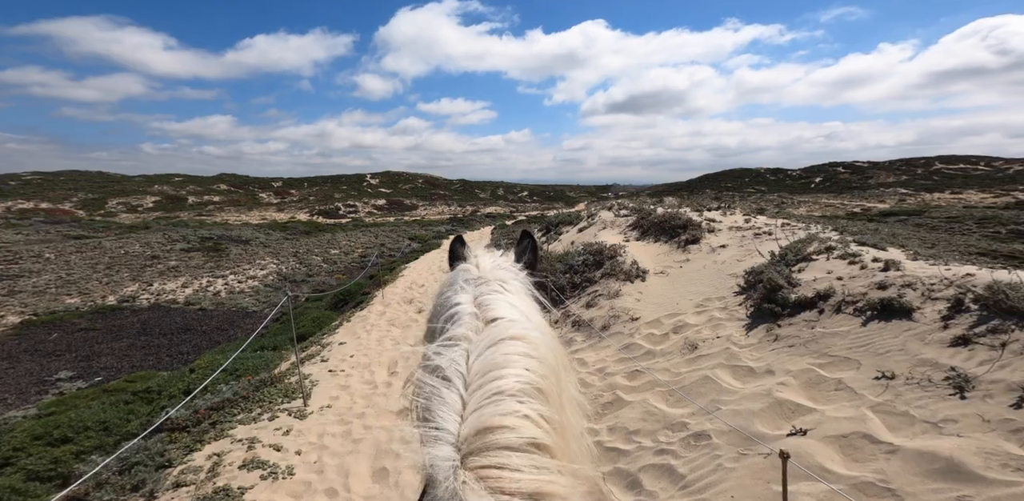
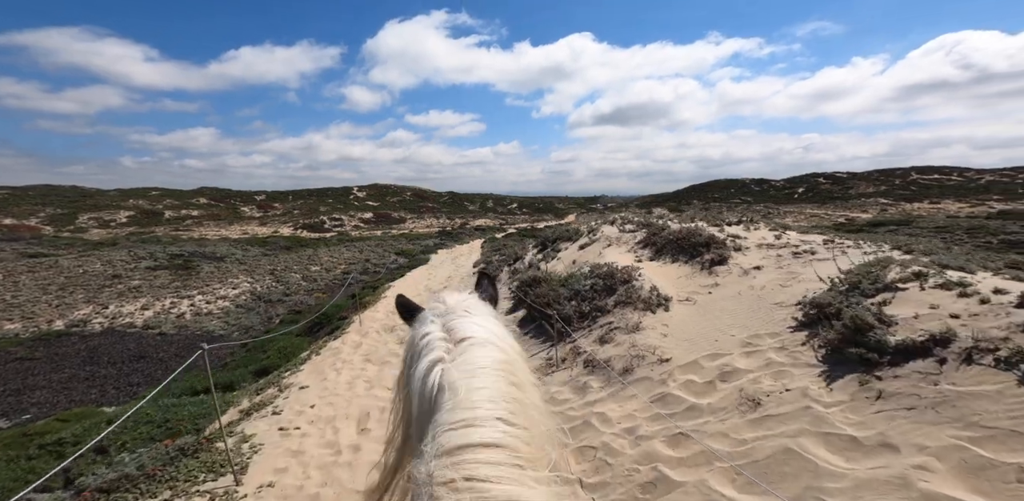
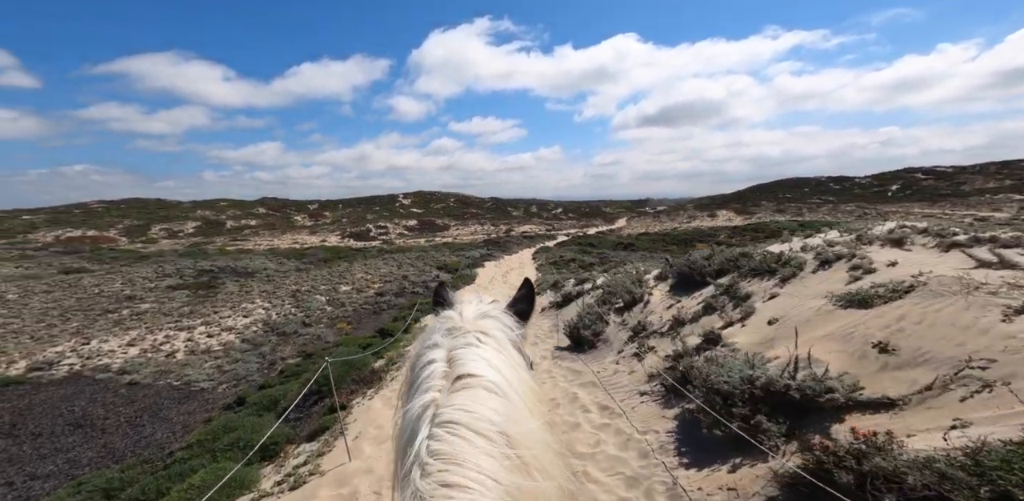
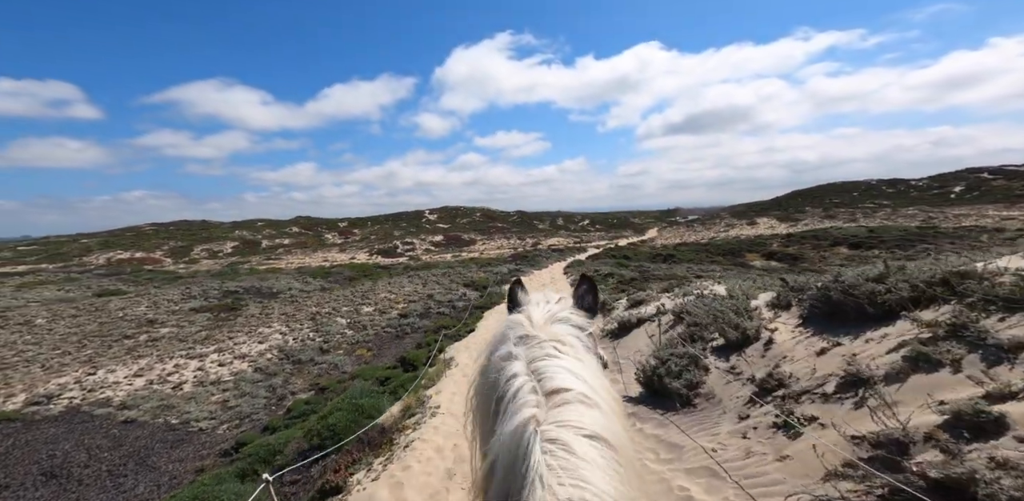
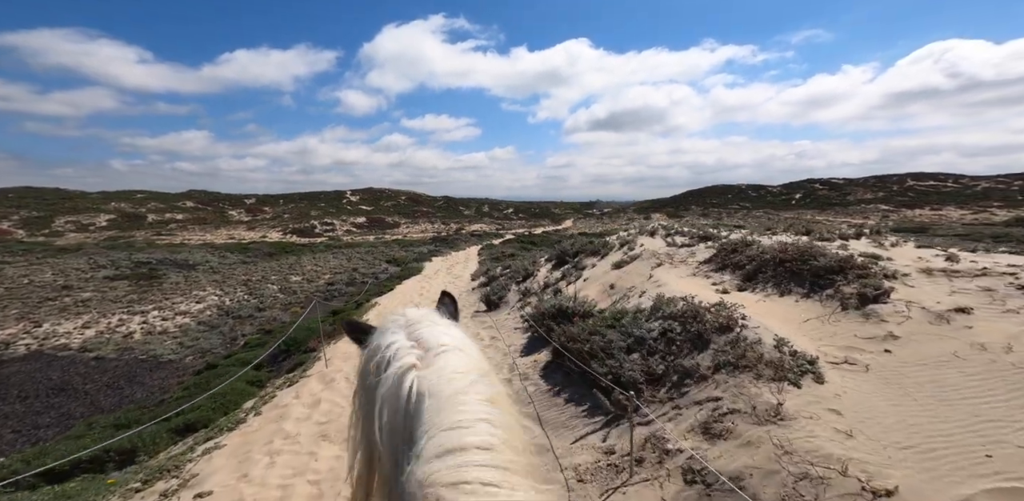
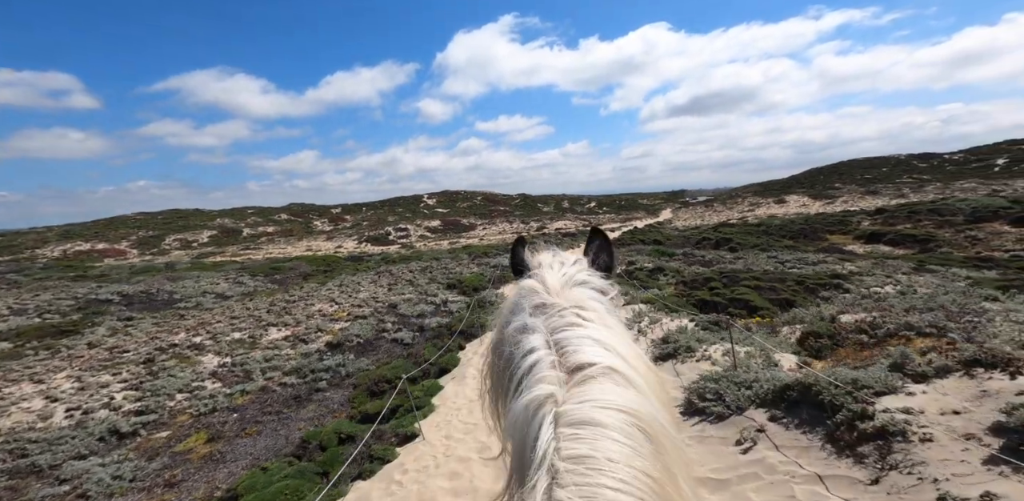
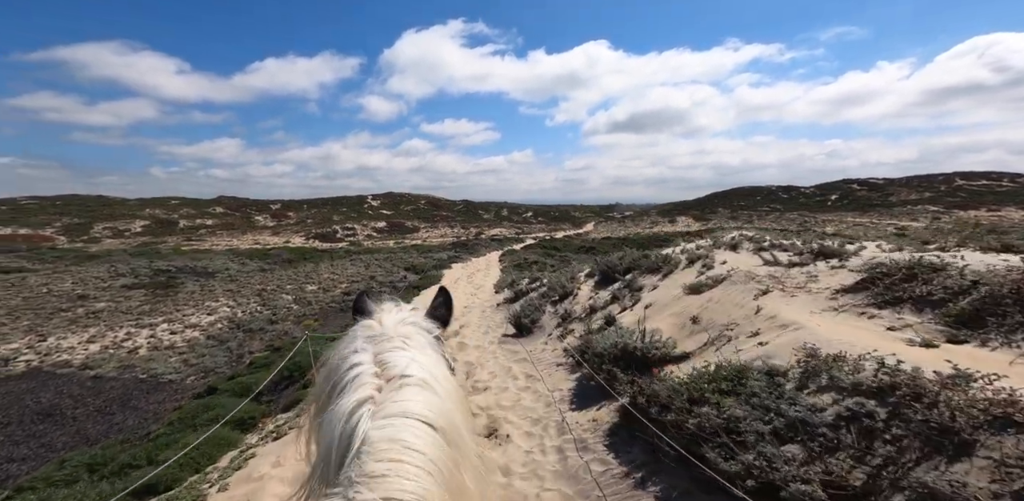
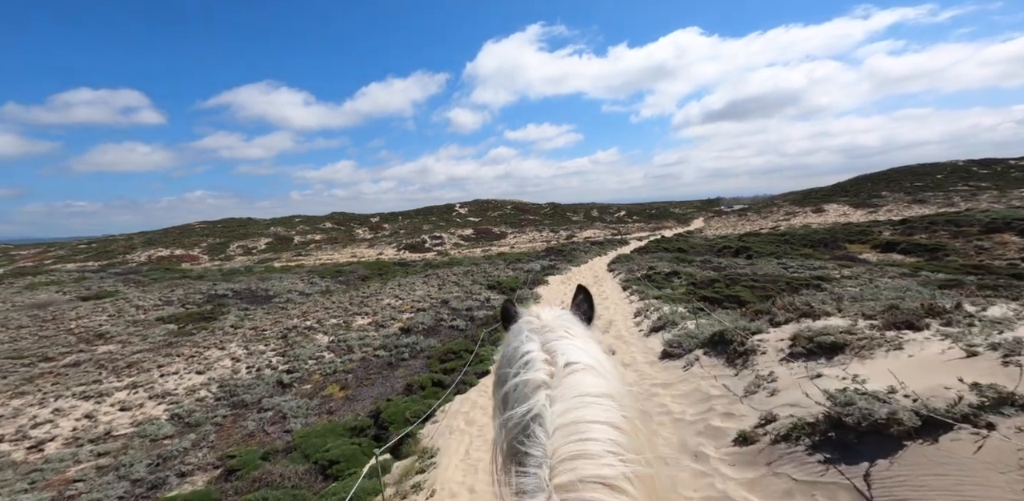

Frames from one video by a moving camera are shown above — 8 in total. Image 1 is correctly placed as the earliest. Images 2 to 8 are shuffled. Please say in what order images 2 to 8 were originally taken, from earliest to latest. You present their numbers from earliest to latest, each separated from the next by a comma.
2, 5, 7, 3, 4, 8, 6
